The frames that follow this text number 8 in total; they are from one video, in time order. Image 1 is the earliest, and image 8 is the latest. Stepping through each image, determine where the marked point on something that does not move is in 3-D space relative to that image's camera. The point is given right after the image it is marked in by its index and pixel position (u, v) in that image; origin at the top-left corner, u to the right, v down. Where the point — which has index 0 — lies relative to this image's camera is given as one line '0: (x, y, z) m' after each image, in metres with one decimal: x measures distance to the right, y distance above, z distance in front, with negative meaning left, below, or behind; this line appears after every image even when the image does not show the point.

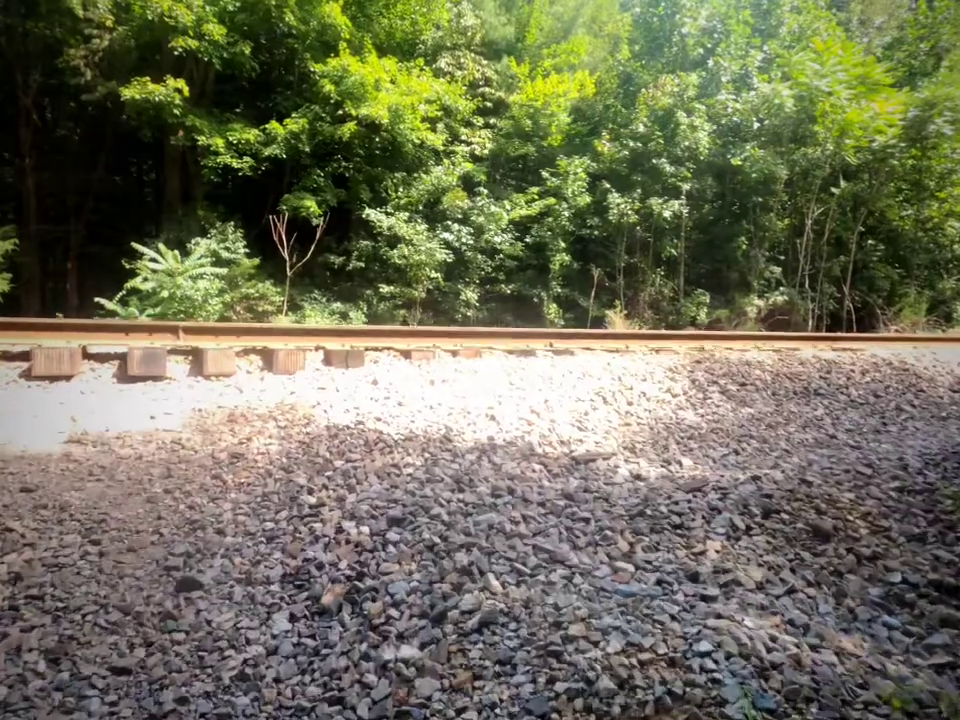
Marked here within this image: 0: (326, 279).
0: (-2.9, +1.5, +12.6) m
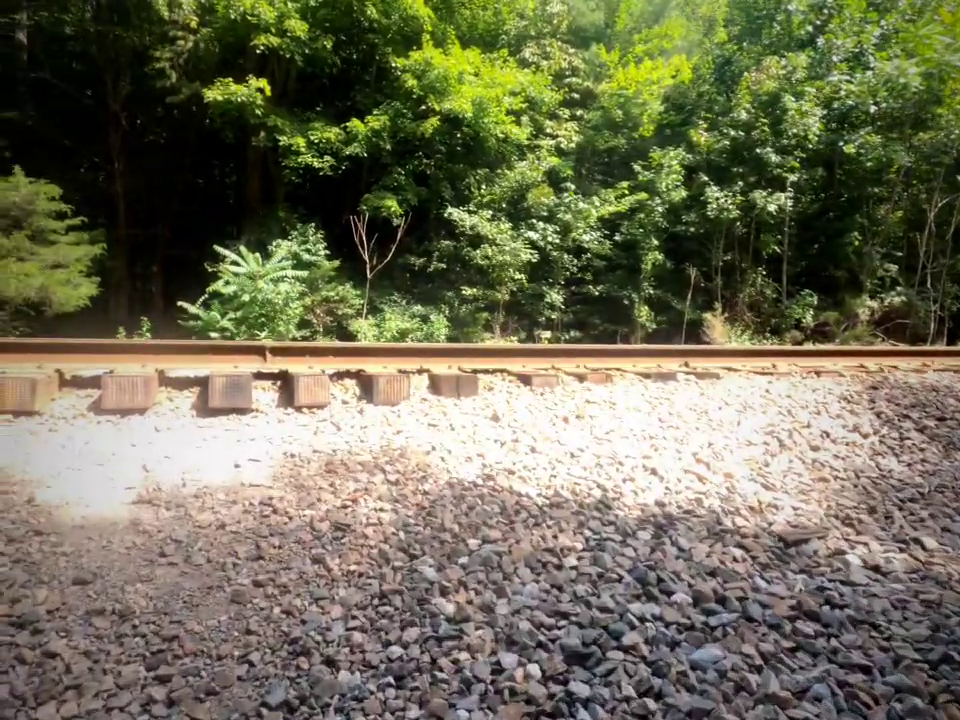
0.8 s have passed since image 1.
0: (-1.4, +1.4, +12.2) m
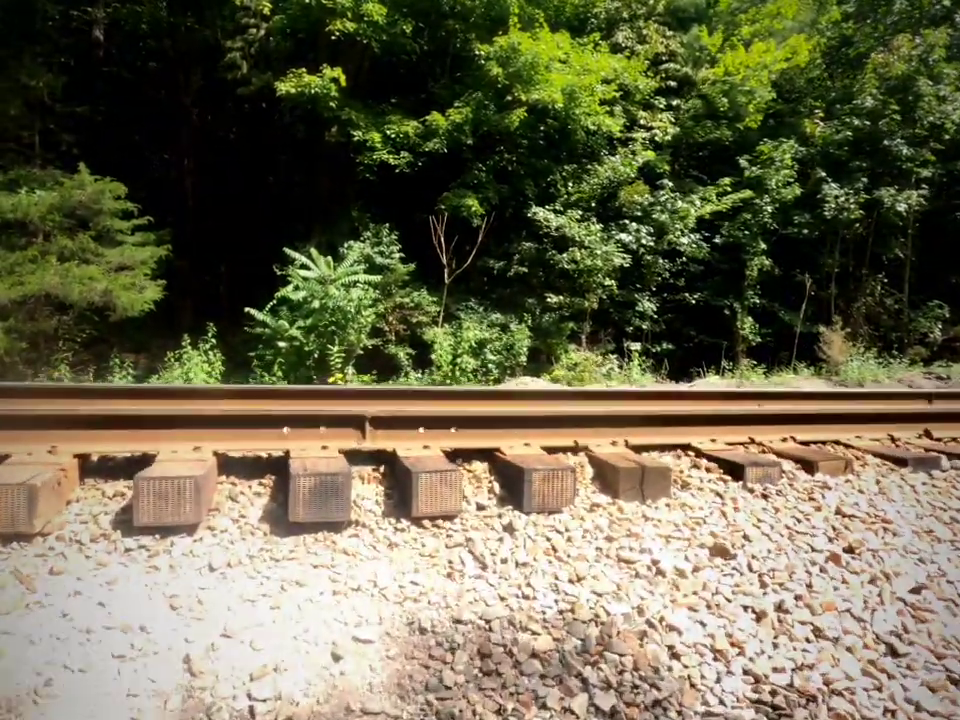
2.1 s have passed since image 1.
0: (0.0, +1.2, +11.3) m
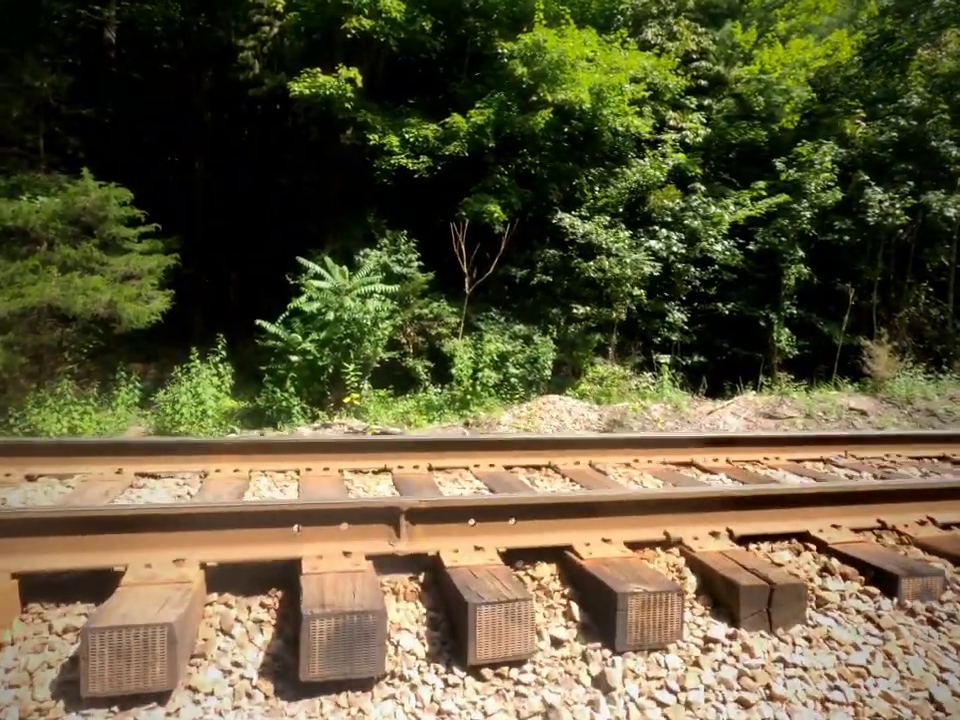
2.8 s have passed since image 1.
0: (+0.4, +1.0, +10.8) m
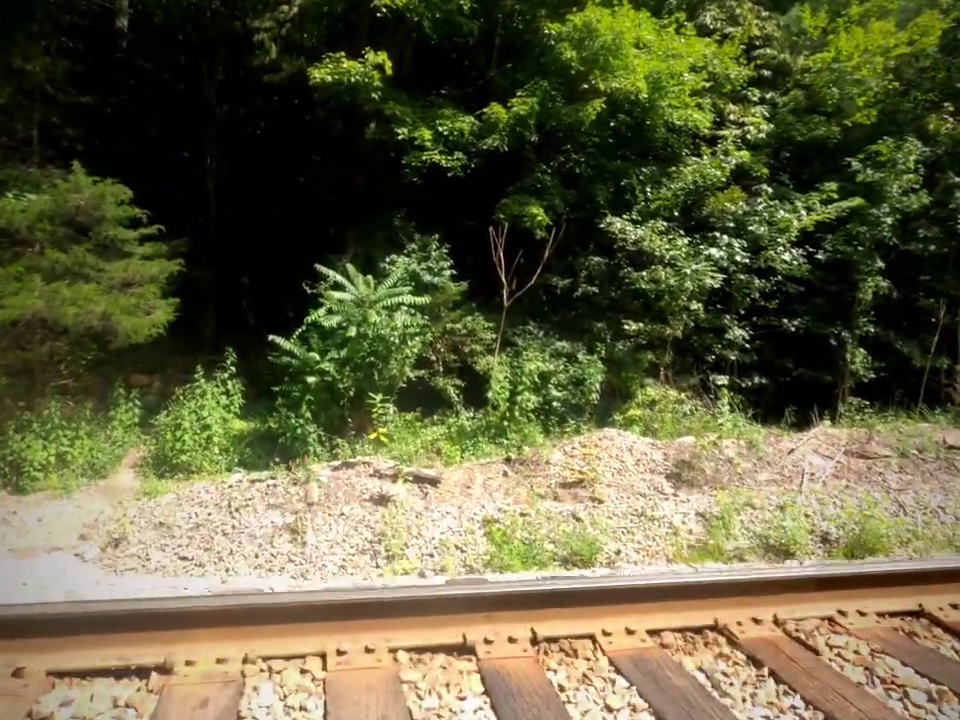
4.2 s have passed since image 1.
0: (+0.9, +0.8, +9.7) m
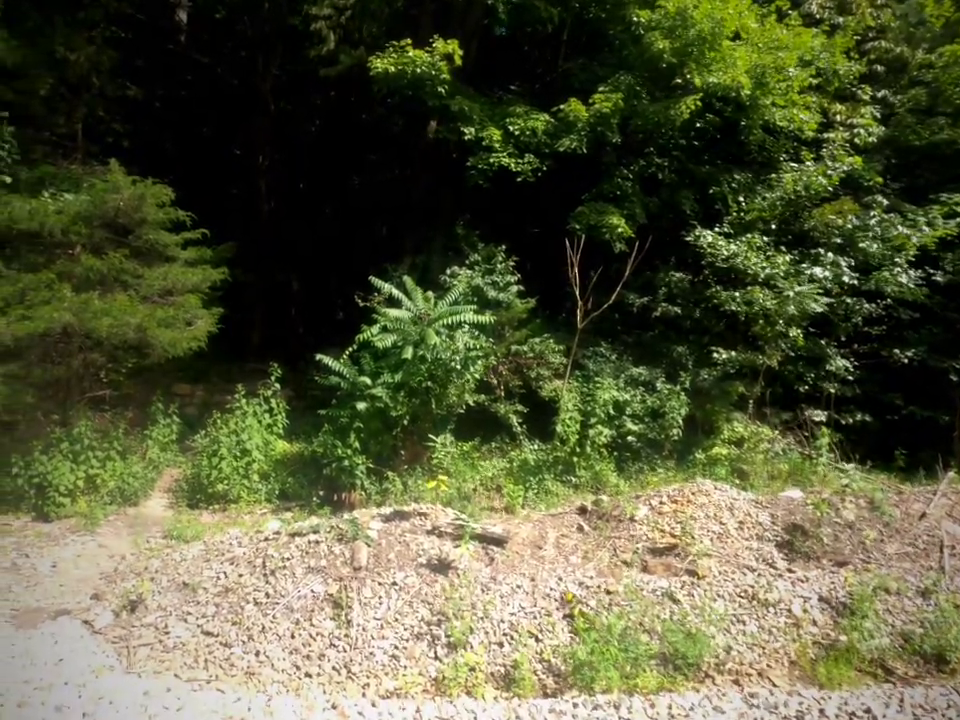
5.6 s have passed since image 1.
0: (+1.8, +0.4, +8.7) m
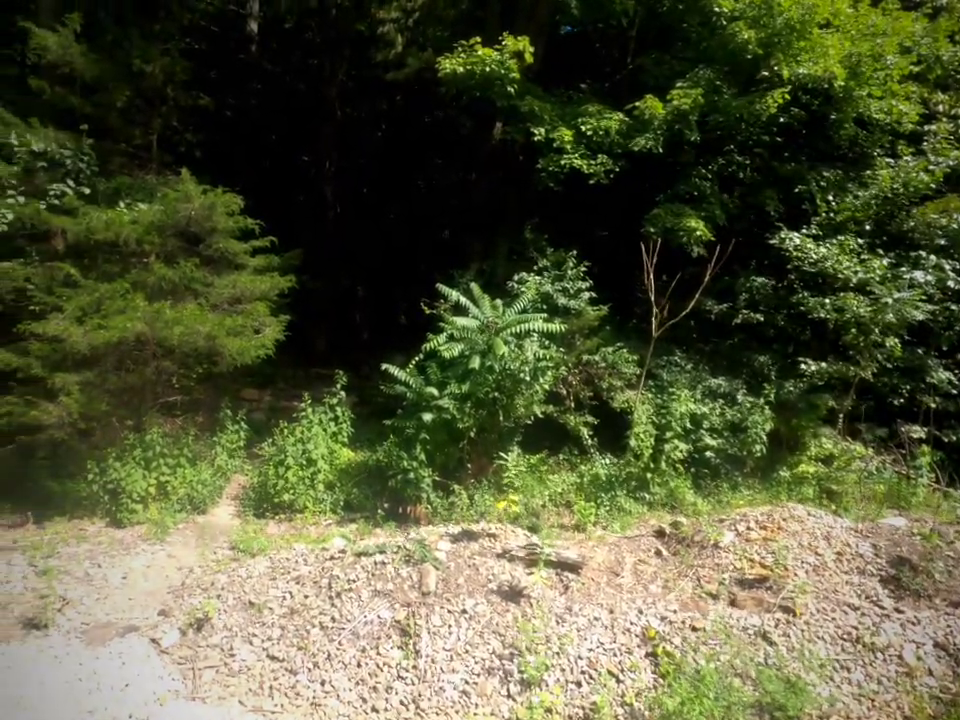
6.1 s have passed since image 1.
0: (+2.6, +0.3, +8.3) m
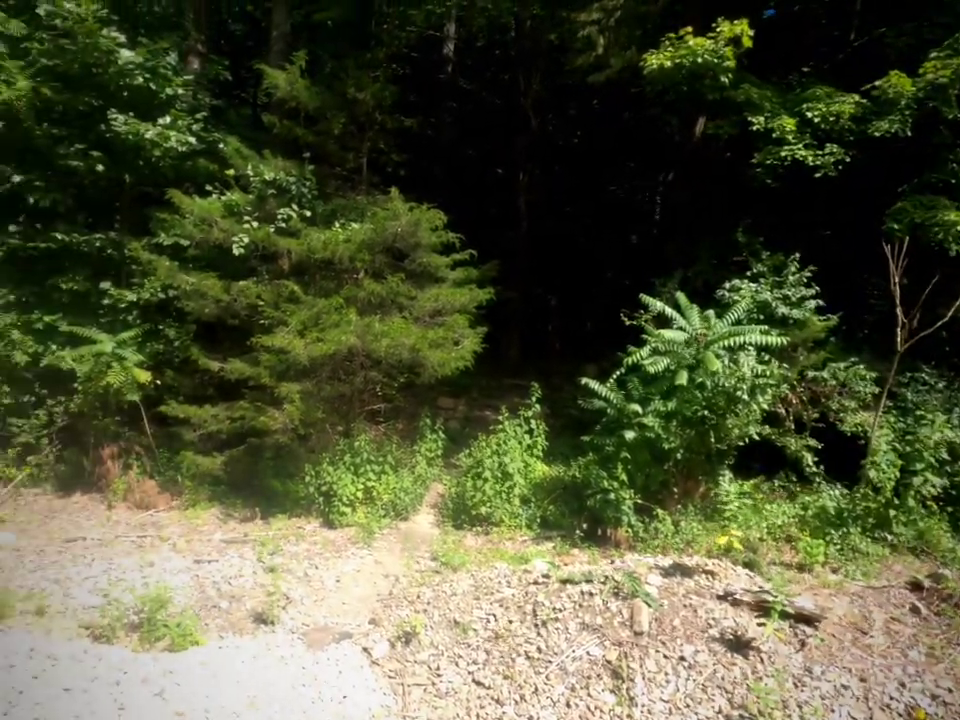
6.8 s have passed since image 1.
0: (+4.9, +0.1, +7.0) m
